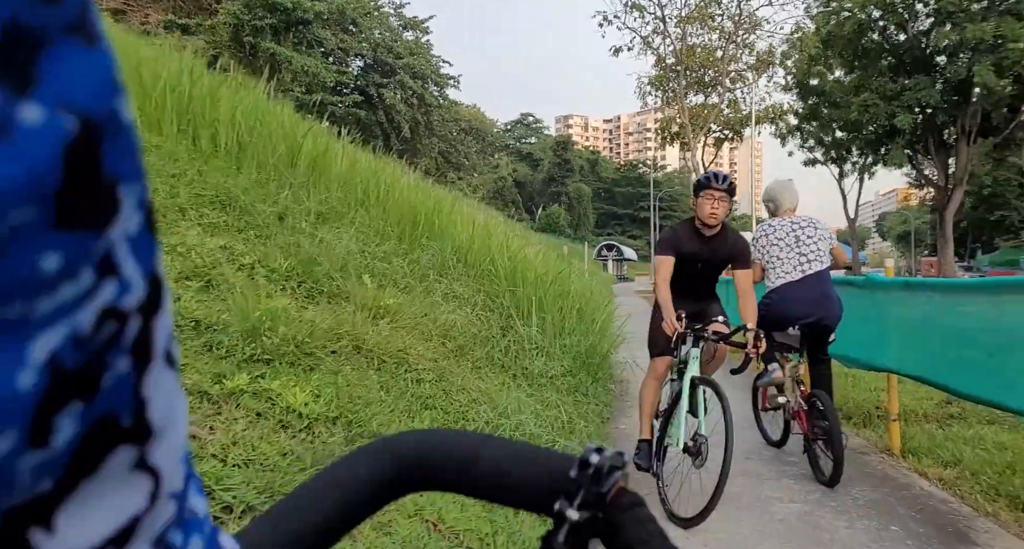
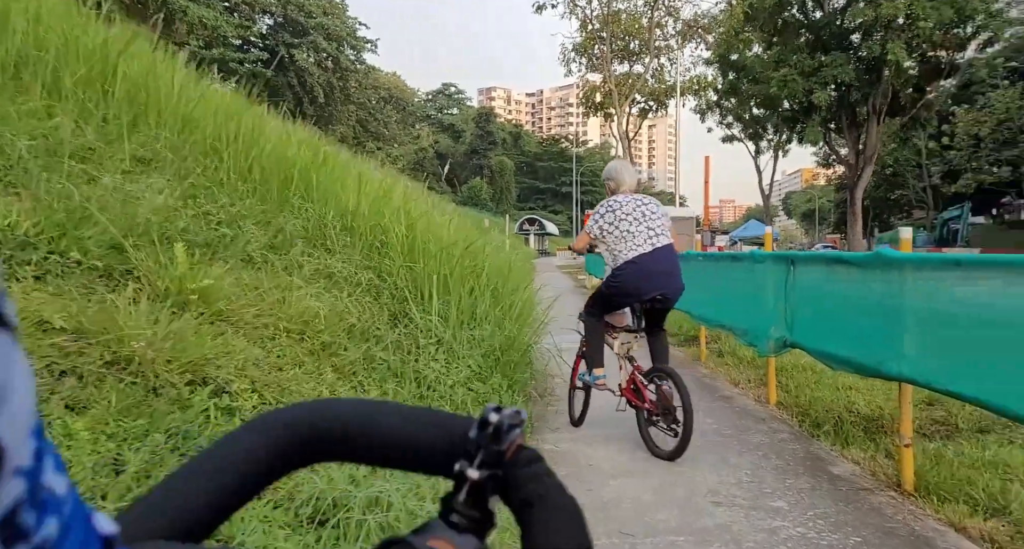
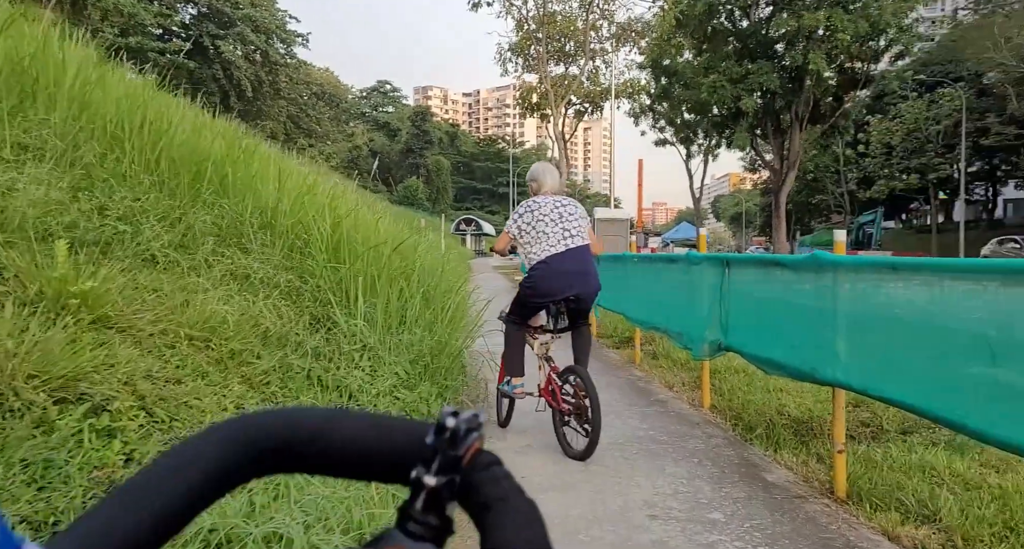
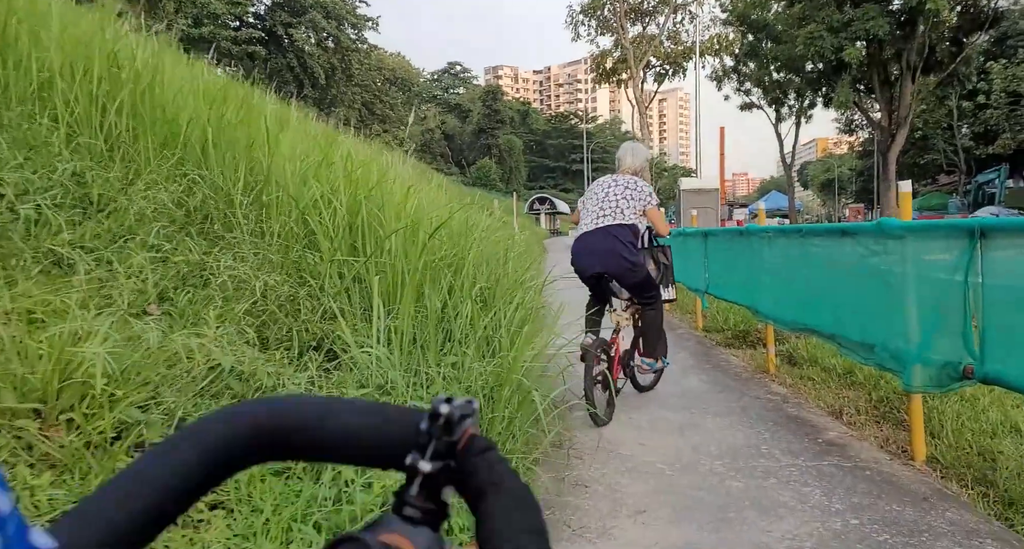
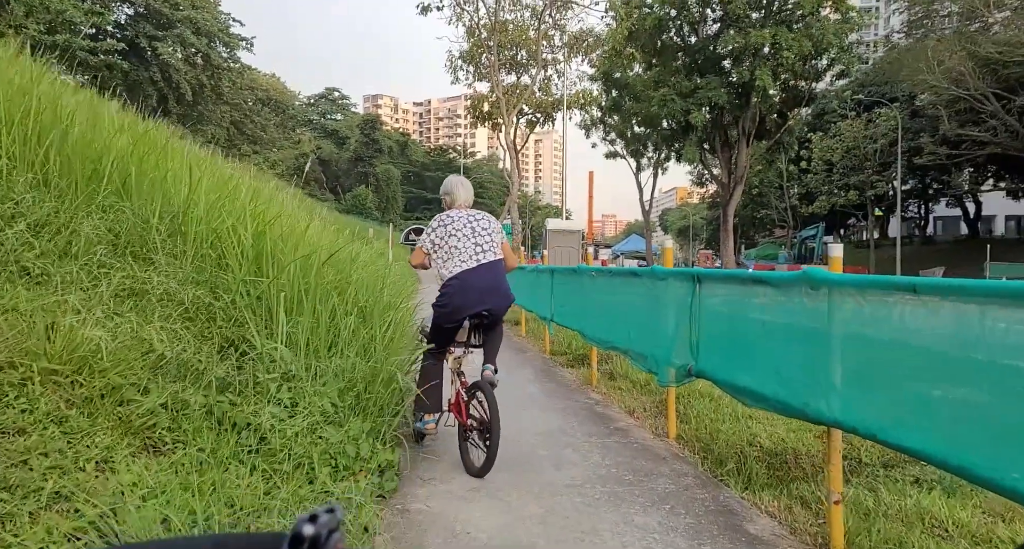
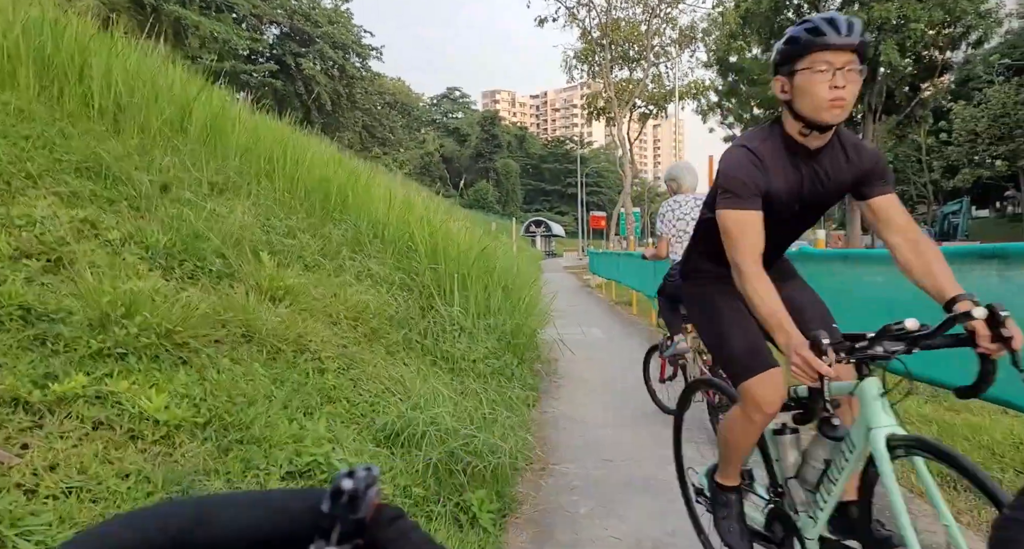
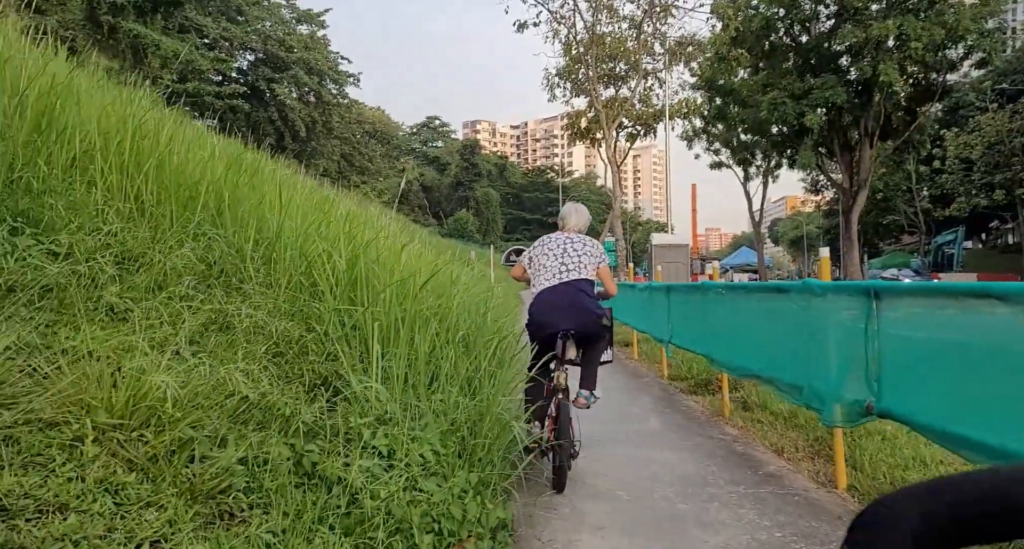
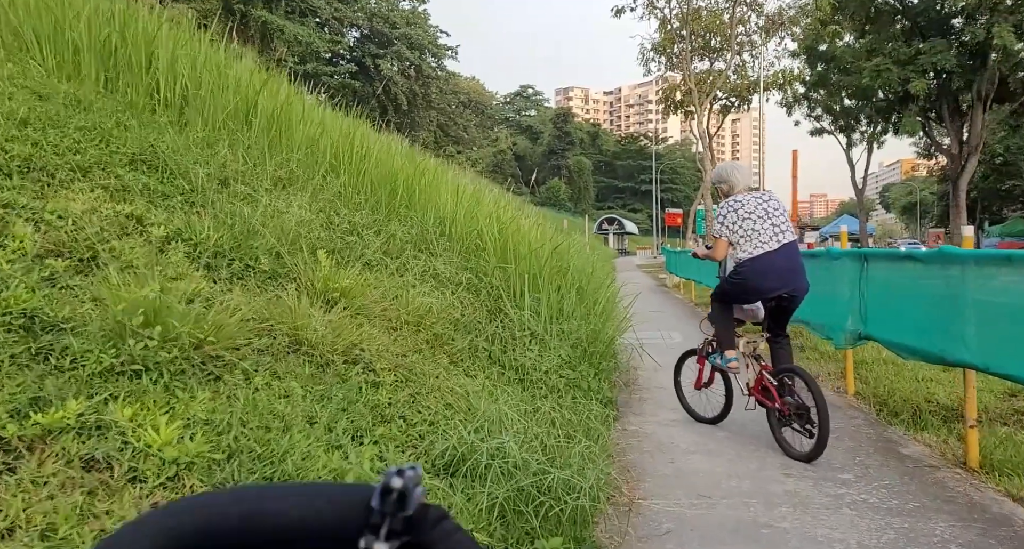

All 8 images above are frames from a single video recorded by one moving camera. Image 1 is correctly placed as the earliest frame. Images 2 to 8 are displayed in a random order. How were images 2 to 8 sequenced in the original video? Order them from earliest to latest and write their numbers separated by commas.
6, 8, 2, 3, 5, 7, 4
